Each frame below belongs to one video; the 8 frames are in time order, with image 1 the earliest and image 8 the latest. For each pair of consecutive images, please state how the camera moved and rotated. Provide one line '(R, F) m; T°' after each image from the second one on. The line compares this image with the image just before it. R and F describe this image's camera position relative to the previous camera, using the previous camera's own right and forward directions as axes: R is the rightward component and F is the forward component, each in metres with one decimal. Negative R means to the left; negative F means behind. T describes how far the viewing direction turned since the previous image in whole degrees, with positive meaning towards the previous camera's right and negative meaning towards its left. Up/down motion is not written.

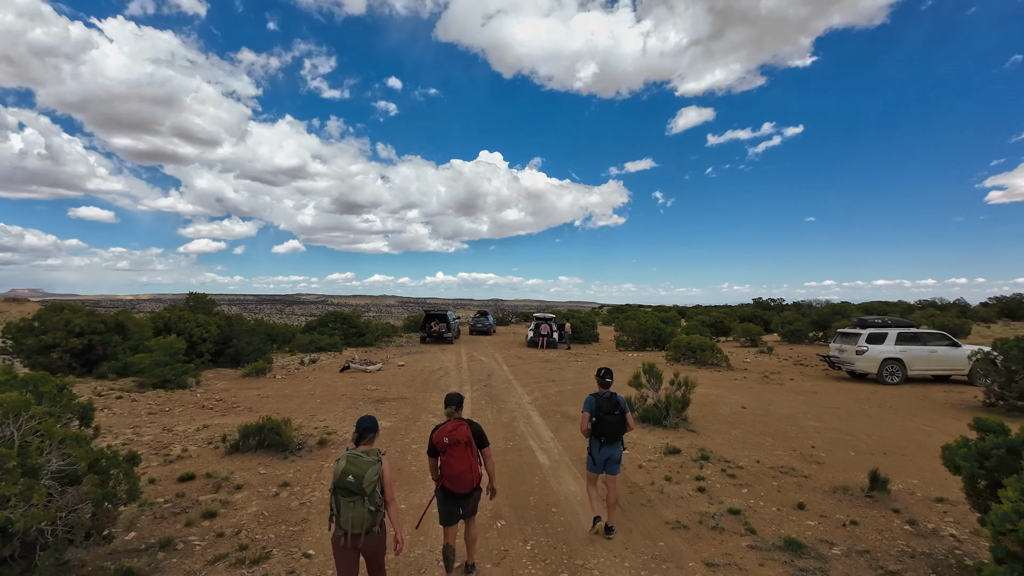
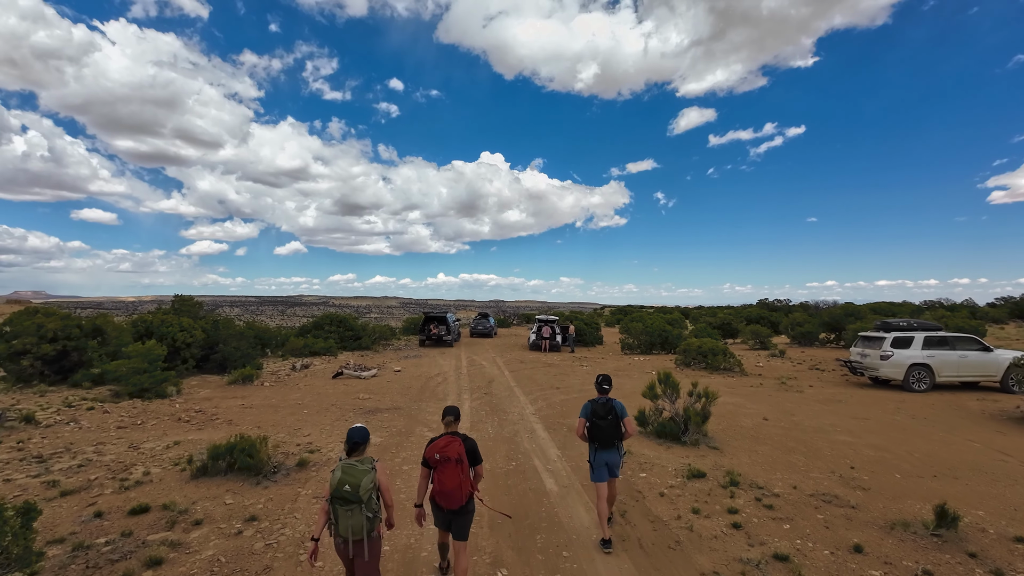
(0.0, +0.8) m; 0°
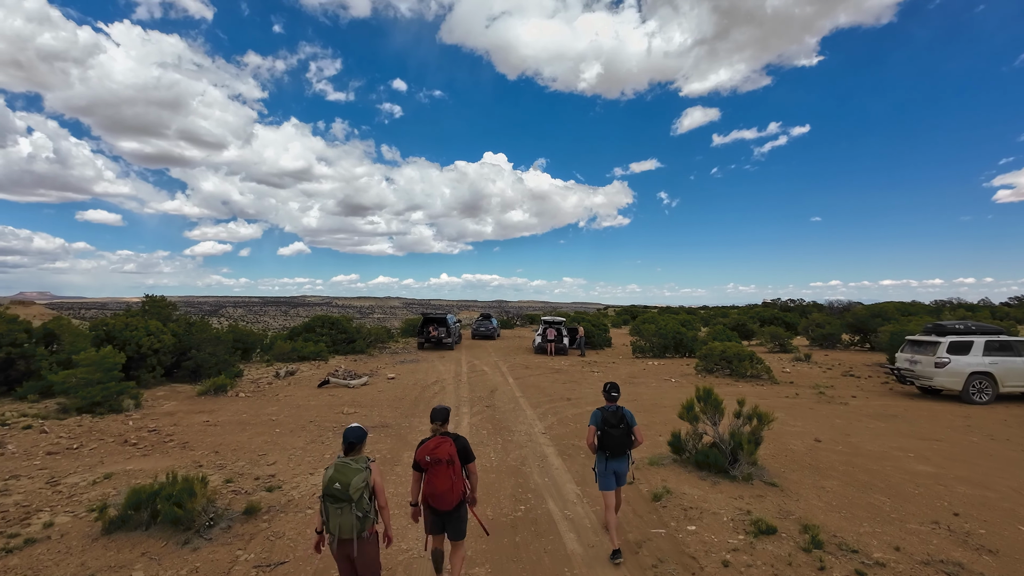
(-0.1, +1.4) m; 0°
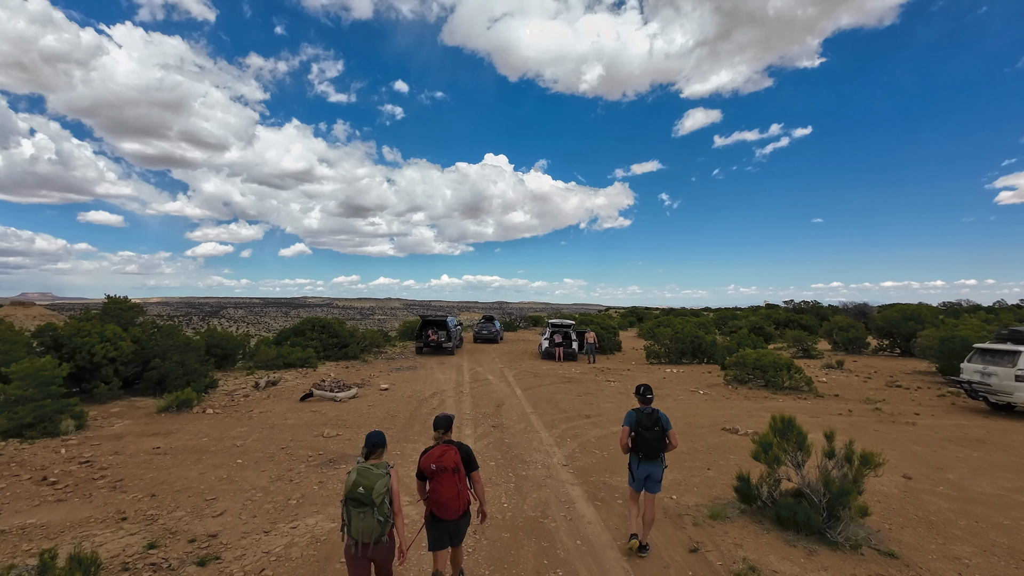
(-0.2, +1.5) m; 0°
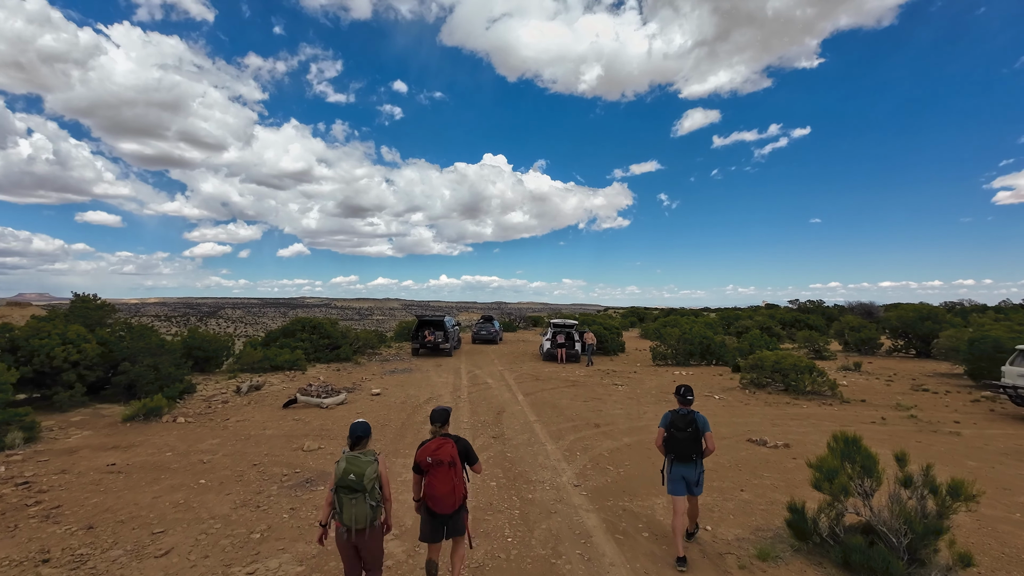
(-0.1, +0.9) m; 0°
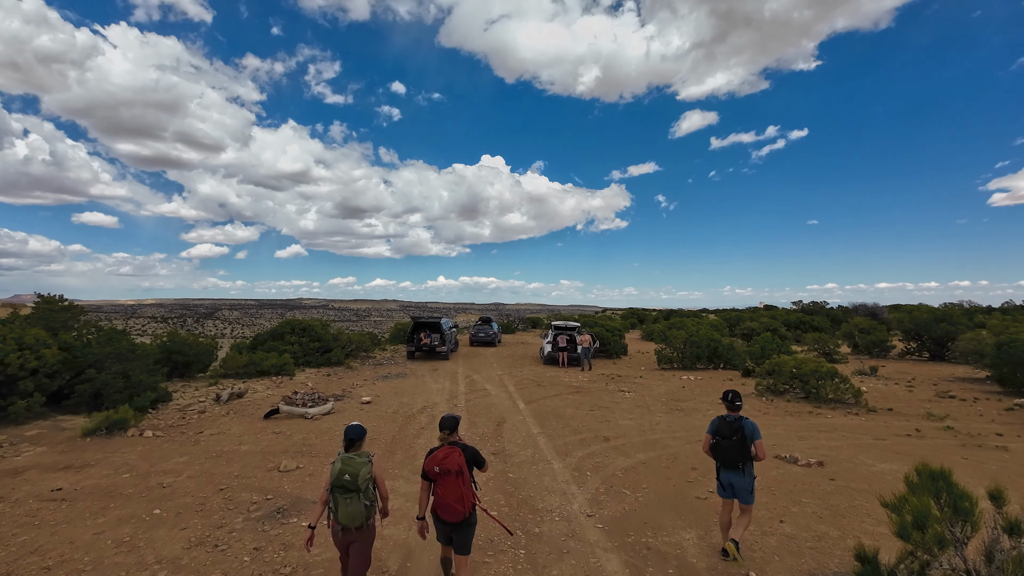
(-0.1, +0.8) m; 0°
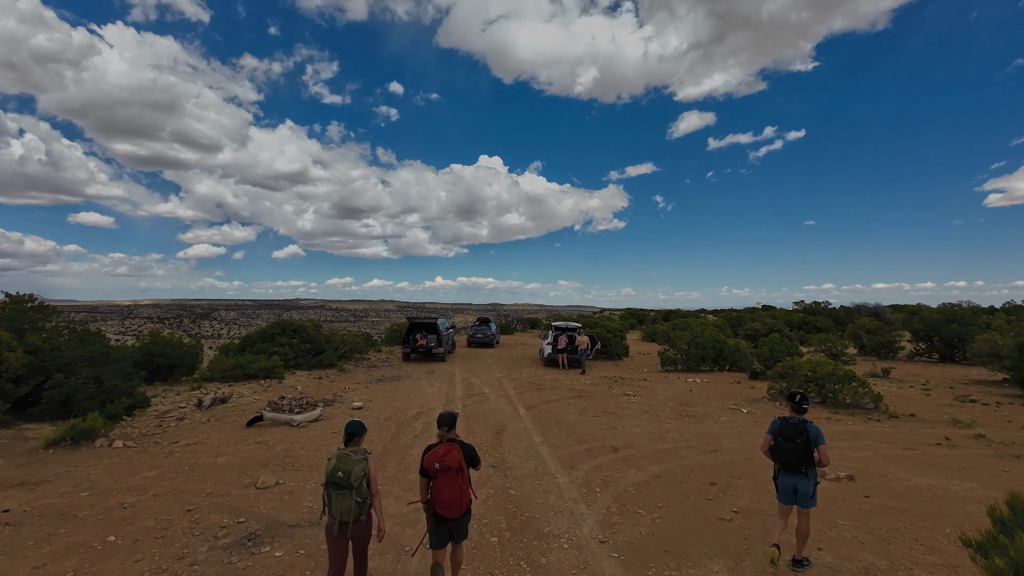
(0.0, +0.6) m; 0°
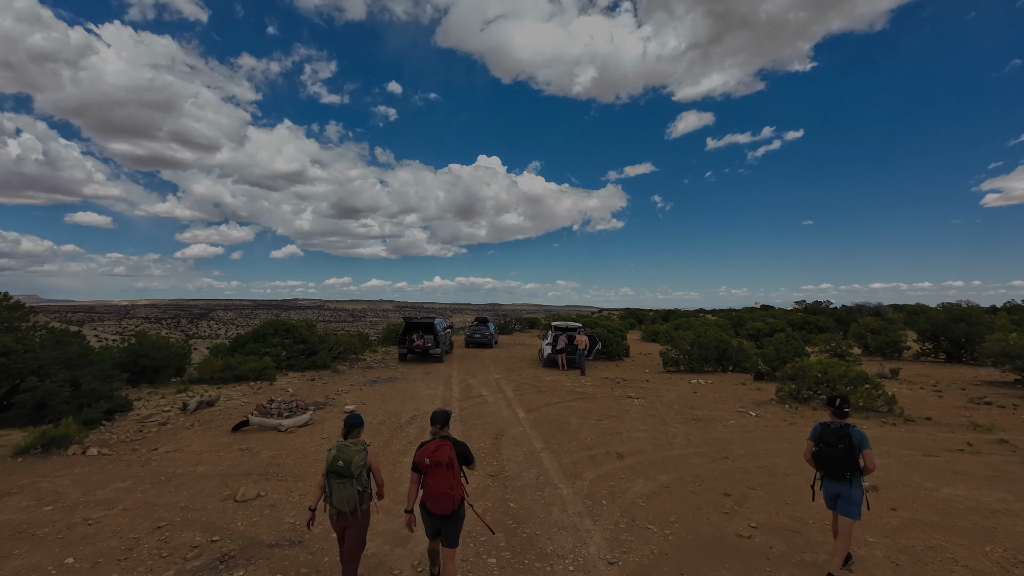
(0.0, +0.4) m; 0°
